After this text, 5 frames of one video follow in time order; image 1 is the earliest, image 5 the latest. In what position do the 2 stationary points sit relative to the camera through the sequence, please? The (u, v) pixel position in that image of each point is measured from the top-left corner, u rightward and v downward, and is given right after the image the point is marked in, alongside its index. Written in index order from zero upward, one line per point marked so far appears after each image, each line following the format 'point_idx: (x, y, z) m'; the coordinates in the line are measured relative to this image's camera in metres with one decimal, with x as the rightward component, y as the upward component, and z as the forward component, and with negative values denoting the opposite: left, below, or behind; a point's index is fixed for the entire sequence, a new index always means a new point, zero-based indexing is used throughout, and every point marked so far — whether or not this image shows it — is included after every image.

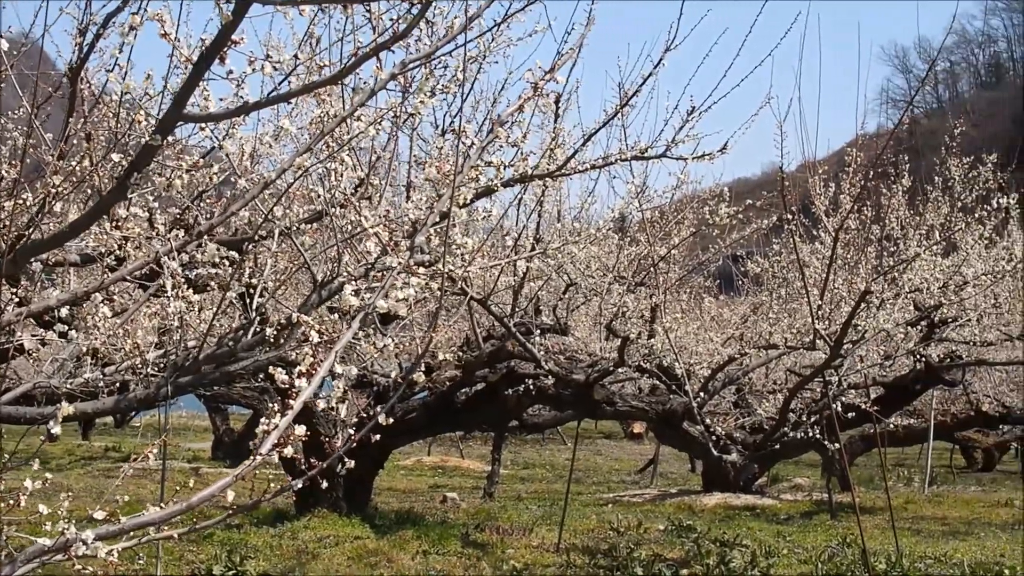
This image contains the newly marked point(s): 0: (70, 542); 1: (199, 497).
0: (-2.2, -1.3, +4.7) m
1: (-1.4, -0.9, +4.2) m
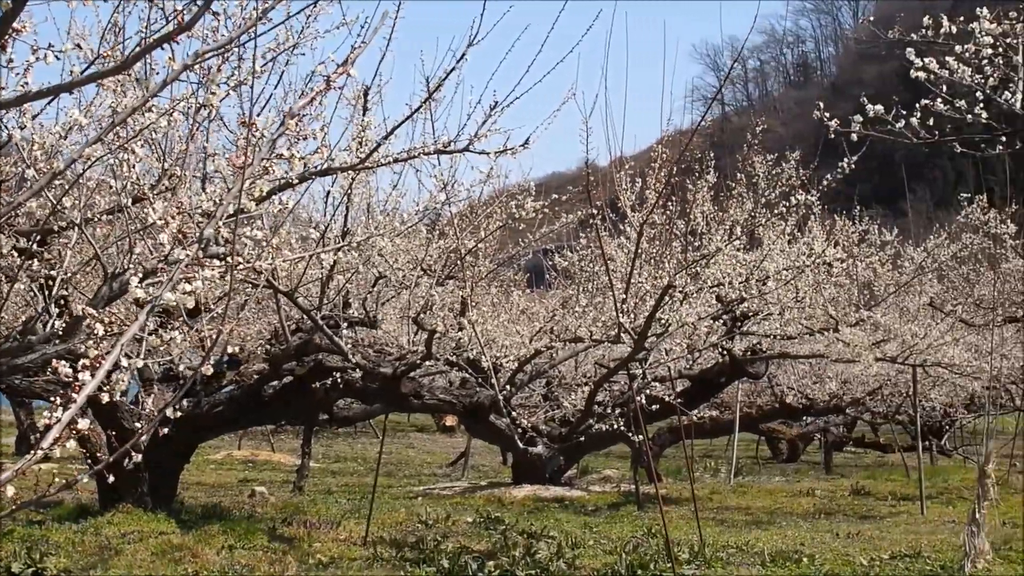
0: (-3.1, -1.2, +4.6) m
1: (-2.3, -0.9, +4.2) m
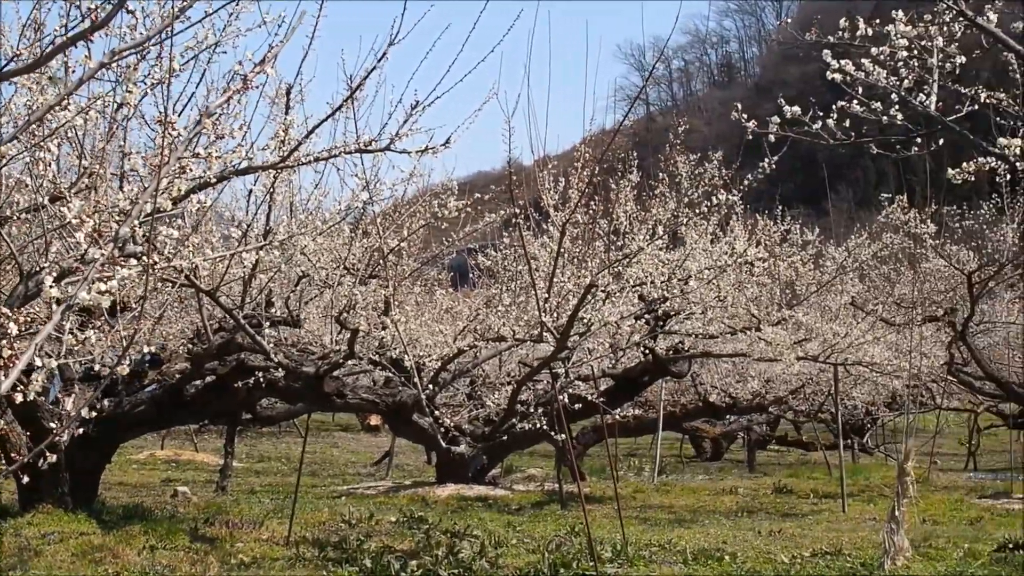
0: (-3.5, -1.2, +4.6) m
1: (-2.7, -0.9, +4.1) m
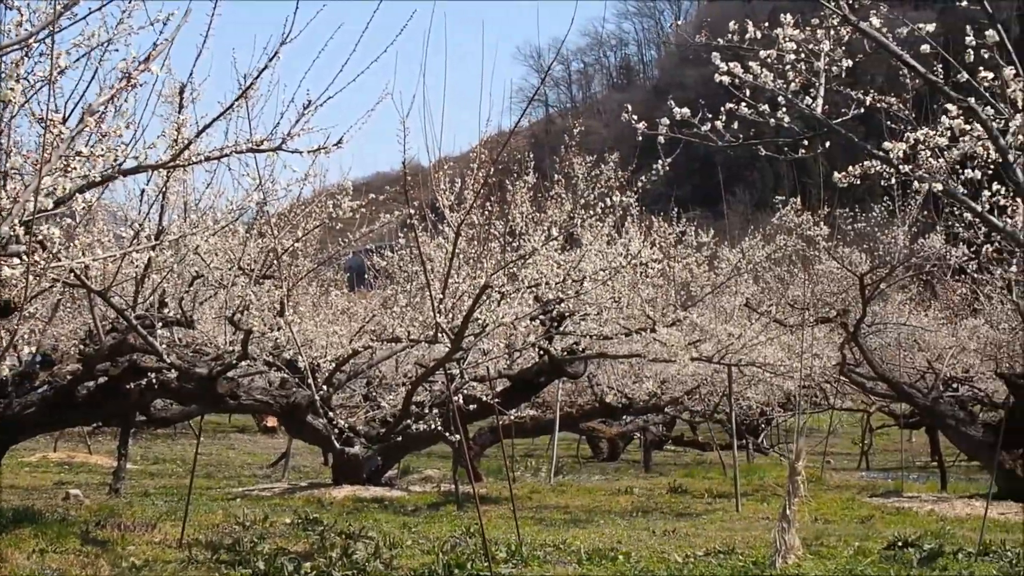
0: (-4.0, -1.2, +4.5) m
1: (-3.2, -0.9, +4.1) m
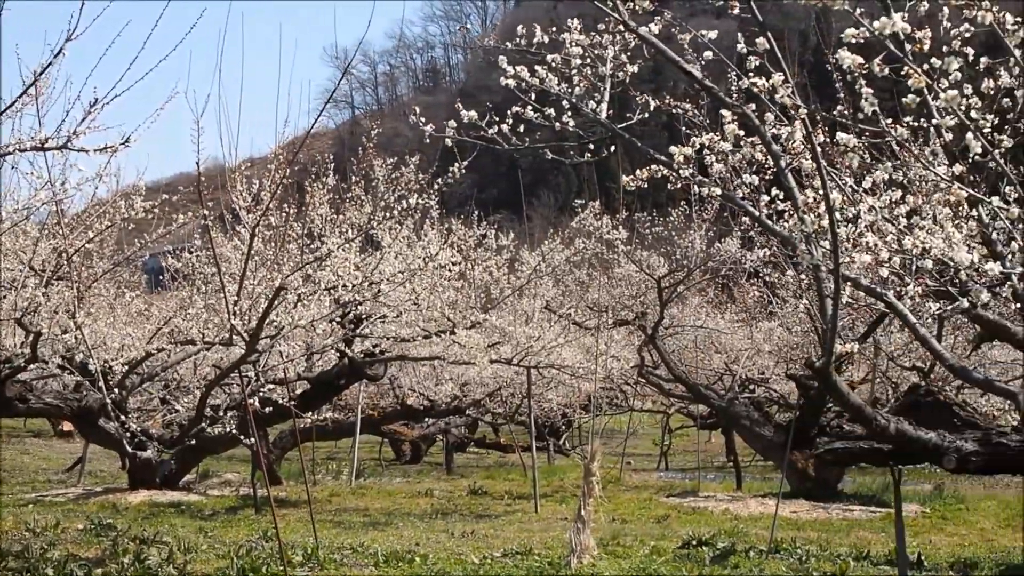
0: (-5.0, -1.2, +4.3) m
1: (-4.2, -0.9, +3.9) m
